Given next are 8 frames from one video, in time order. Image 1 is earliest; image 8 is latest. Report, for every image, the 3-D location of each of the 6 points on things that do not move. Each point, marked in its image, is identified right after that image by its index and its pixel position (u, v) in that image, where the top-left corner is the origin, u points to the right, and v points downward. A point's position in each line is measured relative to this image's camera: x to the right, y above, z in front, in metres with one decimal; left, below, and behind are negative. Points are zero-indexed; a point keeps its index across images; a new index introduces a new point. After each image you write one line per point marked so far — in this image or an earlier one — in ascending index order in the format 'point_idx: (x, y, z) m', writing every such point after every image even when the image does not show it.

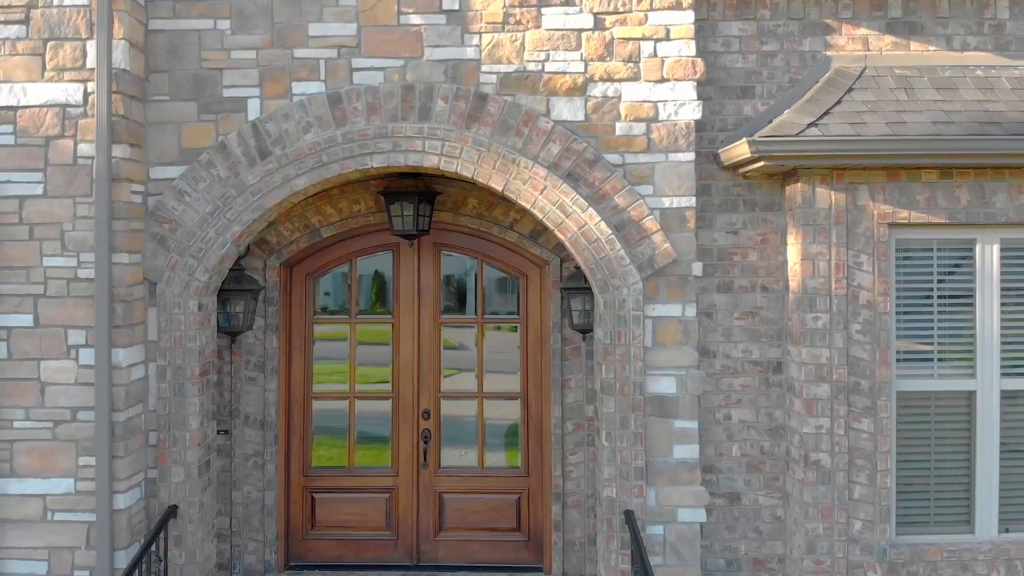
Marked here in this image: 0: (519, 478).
0: (0.0, -1.1, +5.2) m
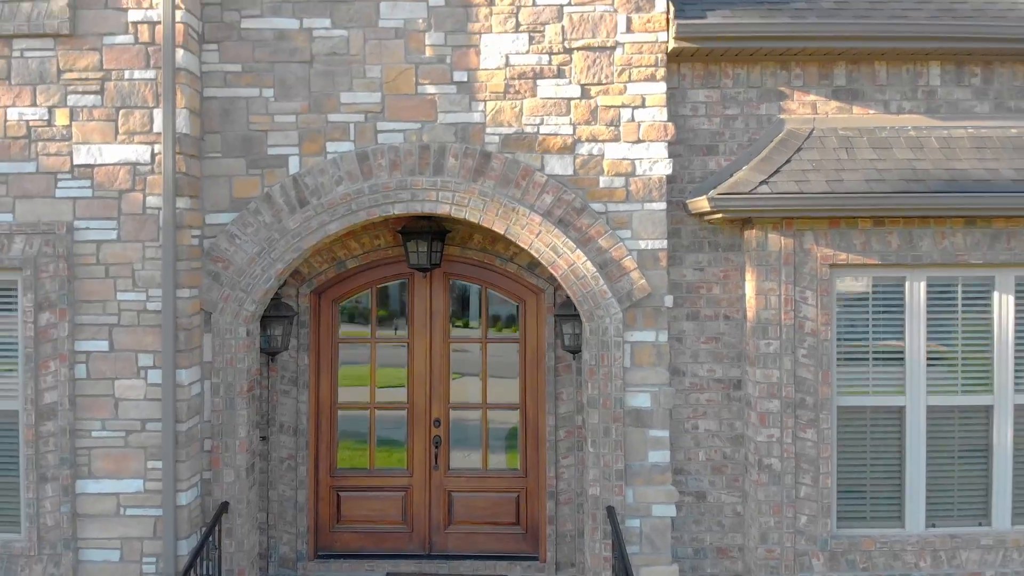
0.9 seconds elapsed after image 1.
0: (0.0, -1.3, +6.0) m
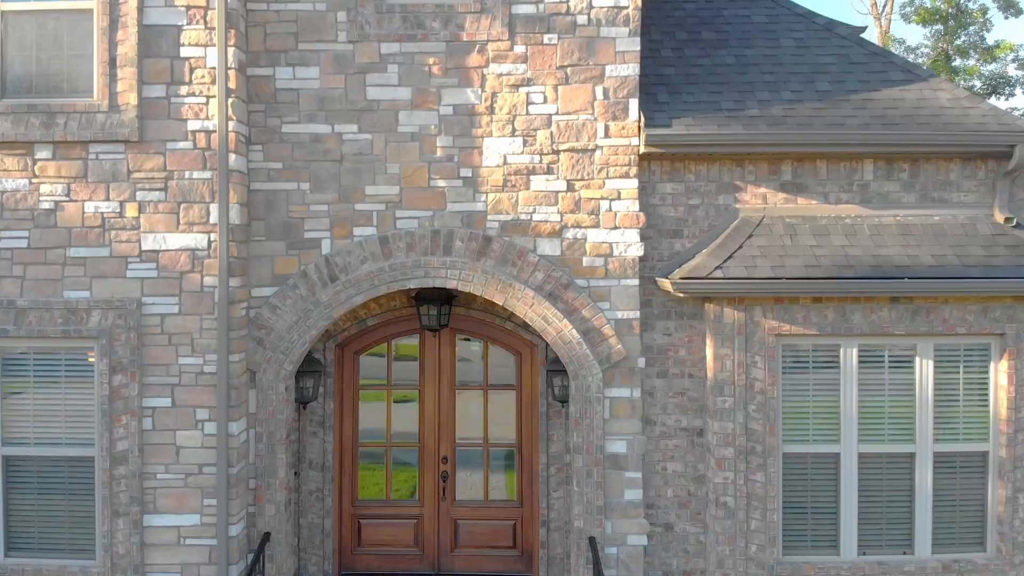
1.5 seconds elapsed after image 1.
0: (0.0, -1.7, +6.9) m
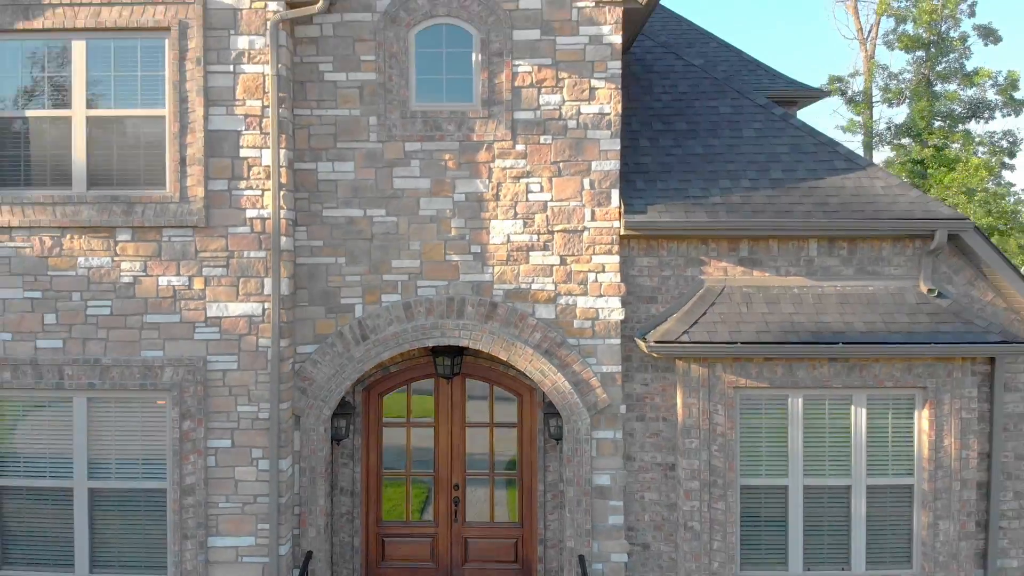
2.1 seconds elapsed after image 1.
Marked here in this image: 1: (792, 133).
0: (0.0, -2.2, +8.1) m
1: (+2.5, +1.4, +7.9) m
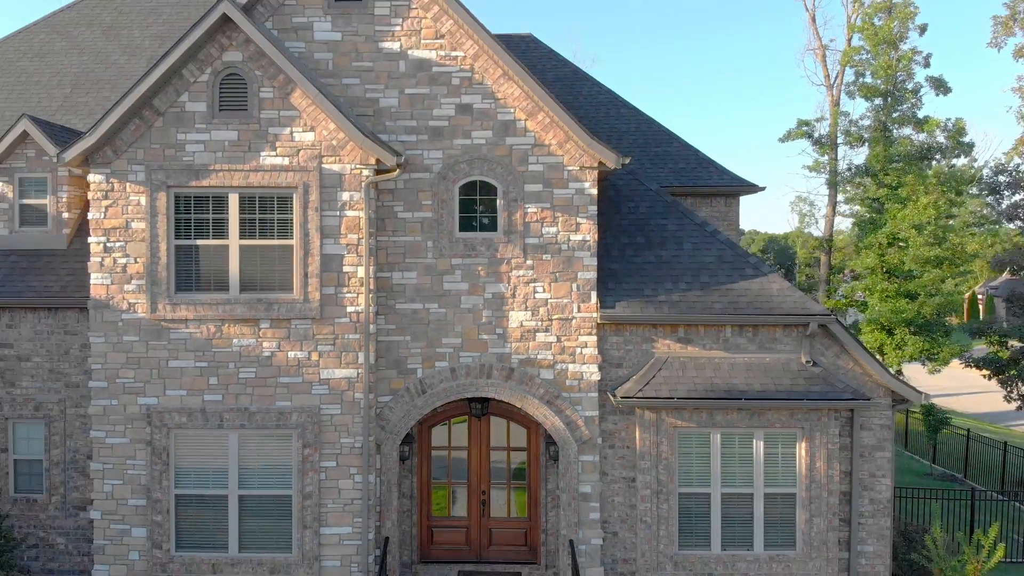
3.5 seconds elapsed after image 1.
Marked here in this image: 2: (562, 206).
0: (+0.2, -3.0, +11.4) m
1: (+2.6, +0.5, +11.2) m
2: (+0.6, +1.0, +10.5) m
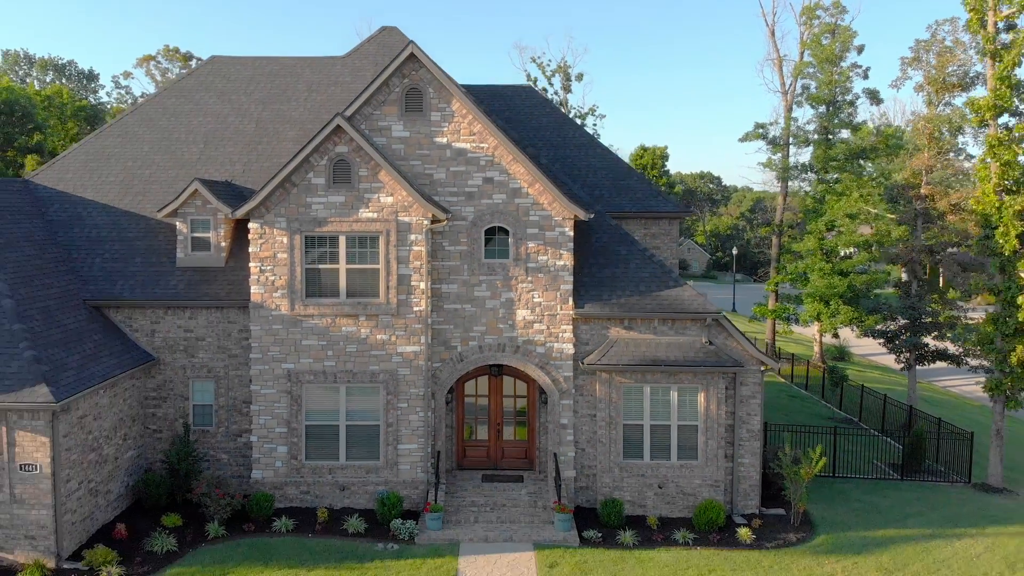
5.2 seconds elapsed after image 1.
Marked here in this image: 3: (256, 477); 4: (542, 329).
0: (+0.3, -3.1, +17.5) m
1: (+2.8, +0.4, +17.2) m
2: (+0.7, +0.8, +16.4) m
3: (-4.8, -3.5, +16.6) m
4: (+0.6, -0.8, +16.5) m
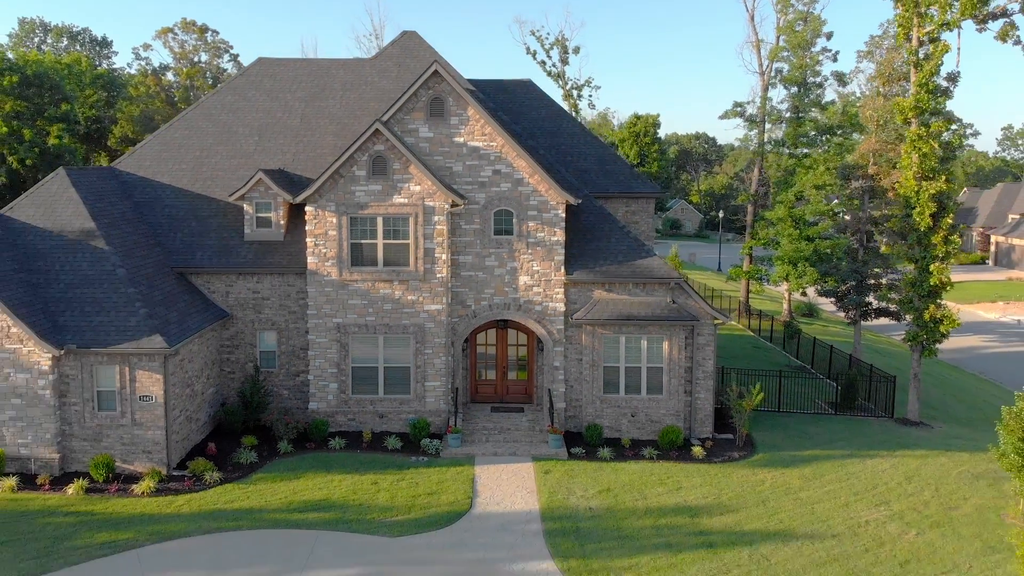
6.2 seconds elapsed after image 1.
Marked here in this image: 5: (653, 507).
0: (+0.4, -2.4, +21.9) m
1: (+2.8, +1.1, +21.3) m
2: (+0.8, +1.5, +20.5) m
3: (-4.7, -2.8, +20.9) m
4: (+0.6, -0.1, +20.7) m
5: (+2.8, -4.3, +17.2) m
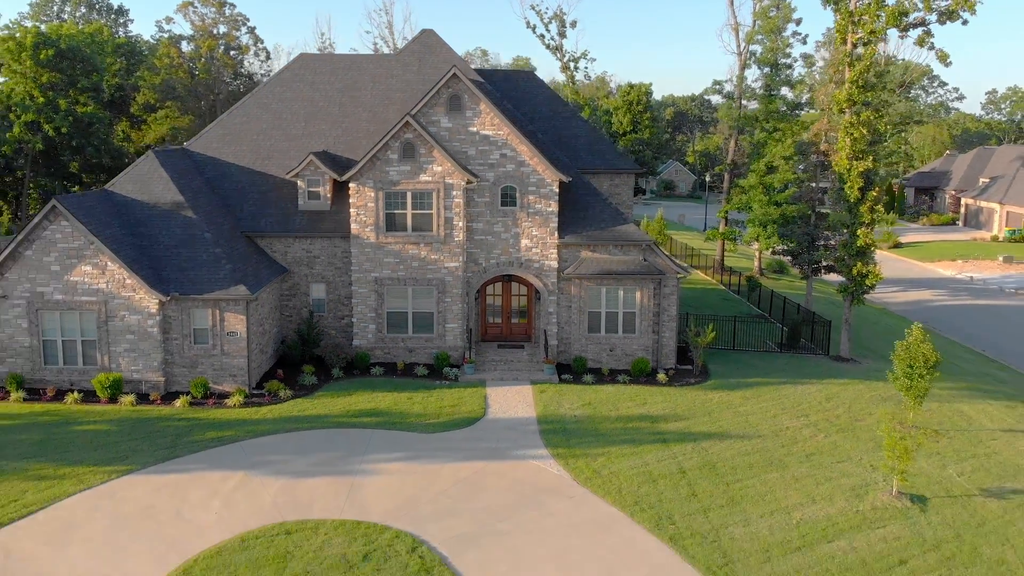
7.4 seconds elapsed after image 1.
0: (+0.5, -1.1, +27.2) m
1: (+2.9, +2.3, +26.5) m
2: (+0.9, +2.7, +25.6) m
3: (-4.6, -1.7, +26.2) m
4: (+0.7, +1.1, +25.9) m
5: (+2.9, -3.3, +22.6) m
